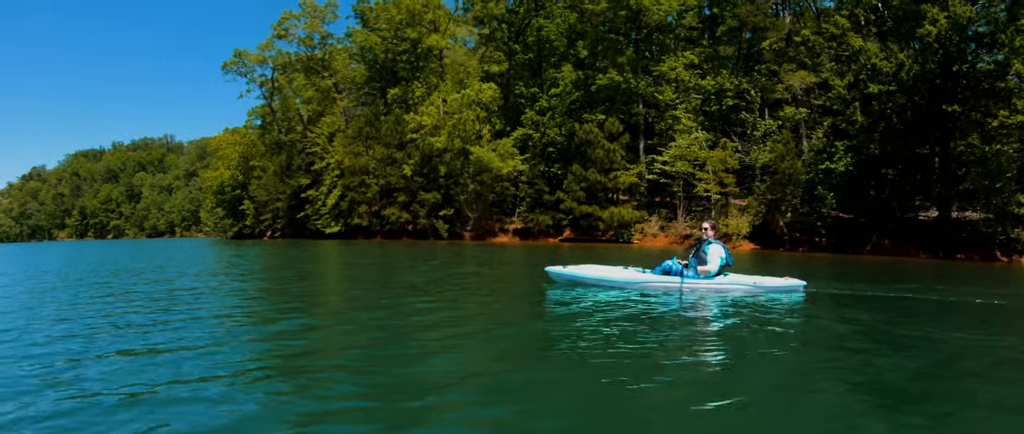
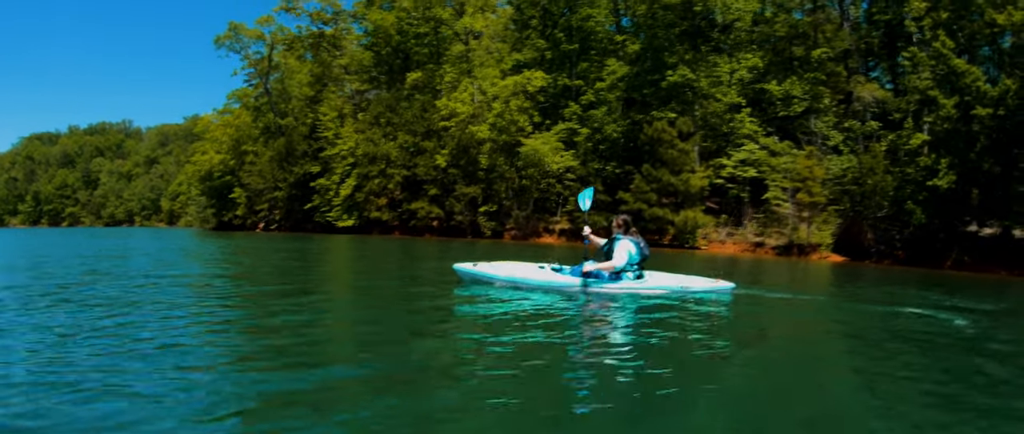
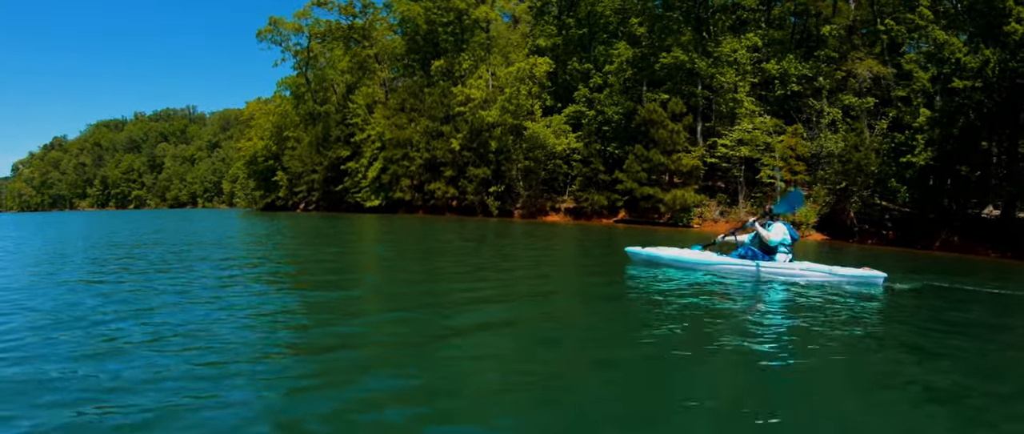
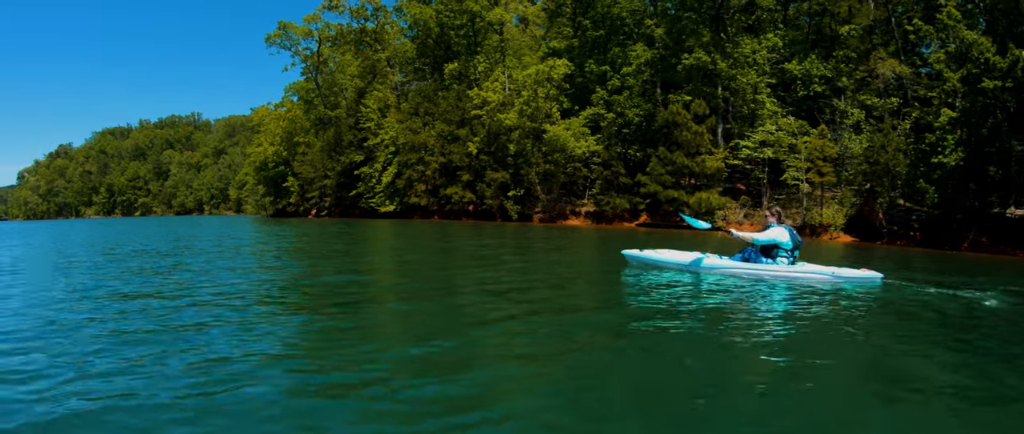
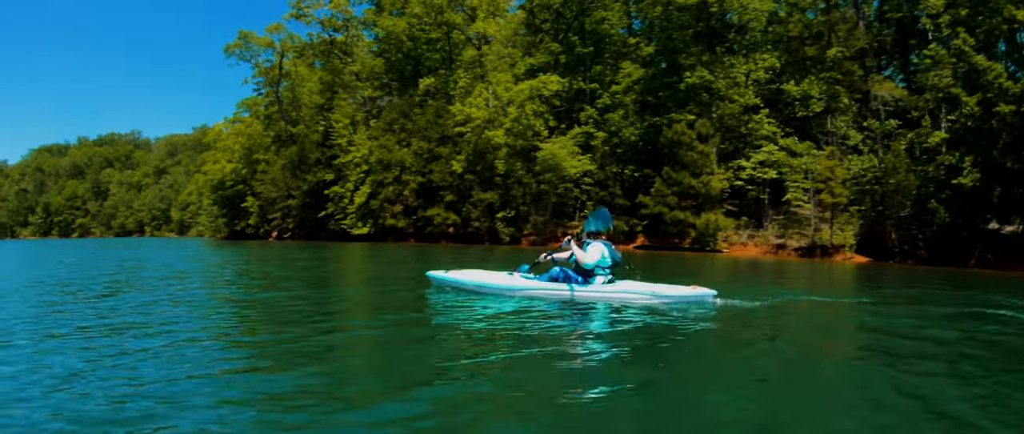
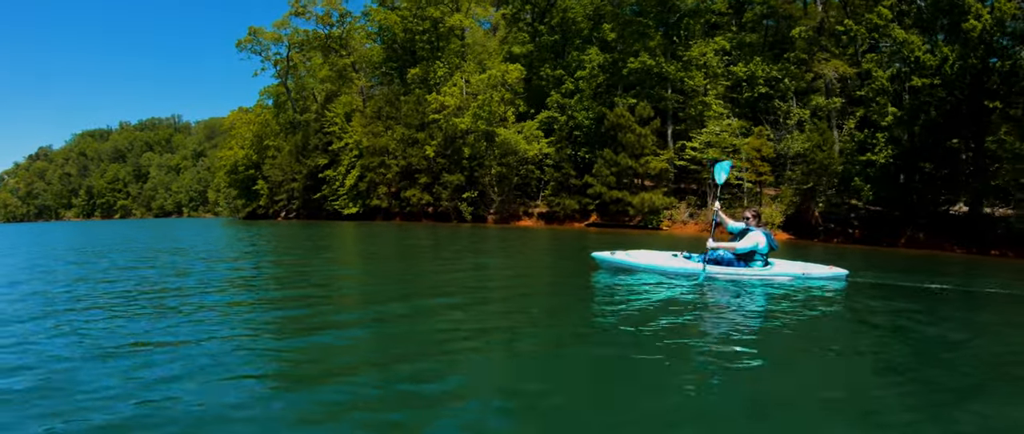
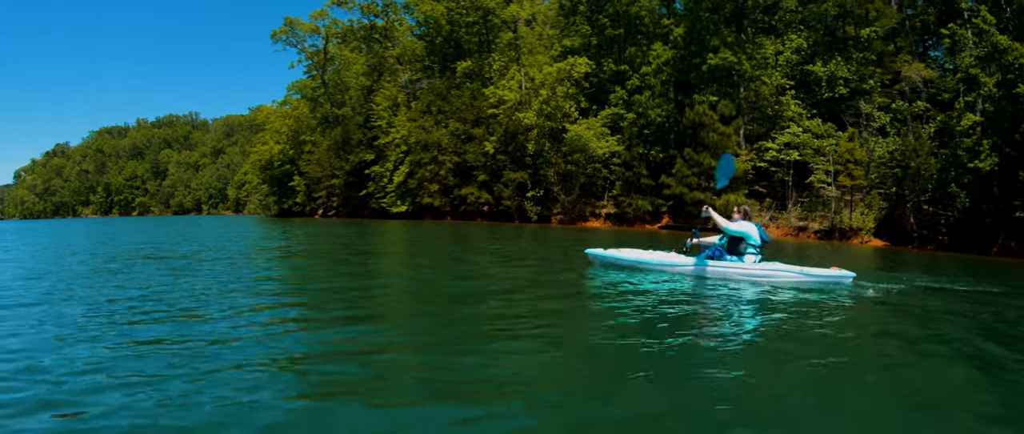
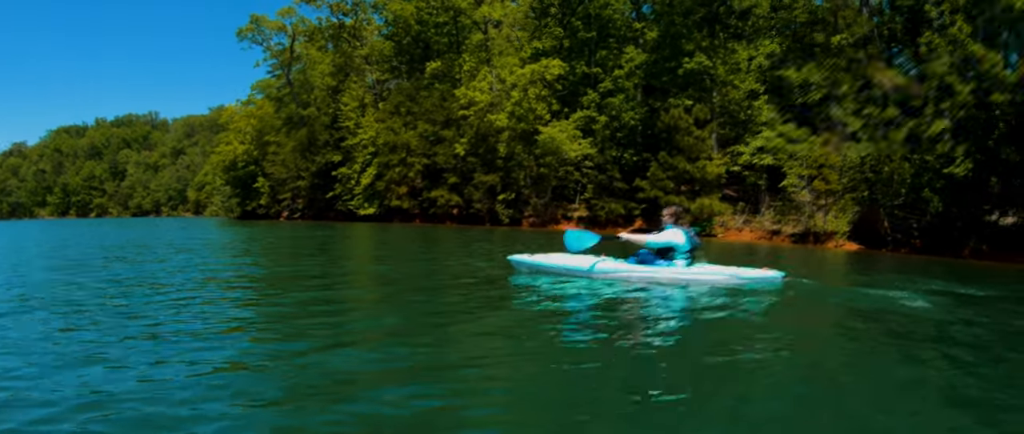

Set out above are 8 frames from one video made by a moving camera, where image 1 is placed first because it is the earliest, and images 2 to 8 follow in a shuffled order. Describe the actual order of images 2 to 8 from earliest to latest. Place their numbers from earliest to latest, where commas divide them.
6, 3, 4, 7, 8, 2, 5
